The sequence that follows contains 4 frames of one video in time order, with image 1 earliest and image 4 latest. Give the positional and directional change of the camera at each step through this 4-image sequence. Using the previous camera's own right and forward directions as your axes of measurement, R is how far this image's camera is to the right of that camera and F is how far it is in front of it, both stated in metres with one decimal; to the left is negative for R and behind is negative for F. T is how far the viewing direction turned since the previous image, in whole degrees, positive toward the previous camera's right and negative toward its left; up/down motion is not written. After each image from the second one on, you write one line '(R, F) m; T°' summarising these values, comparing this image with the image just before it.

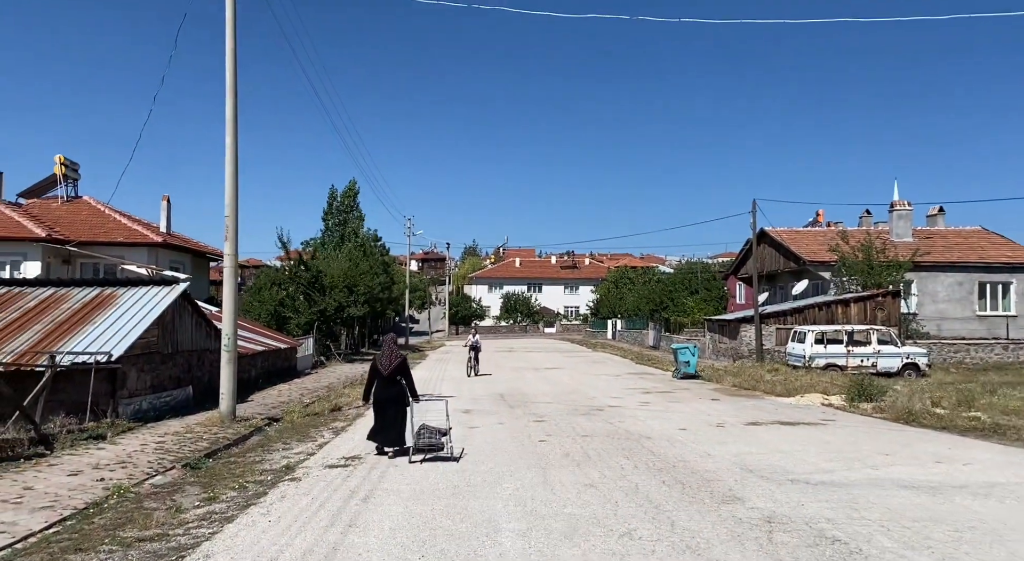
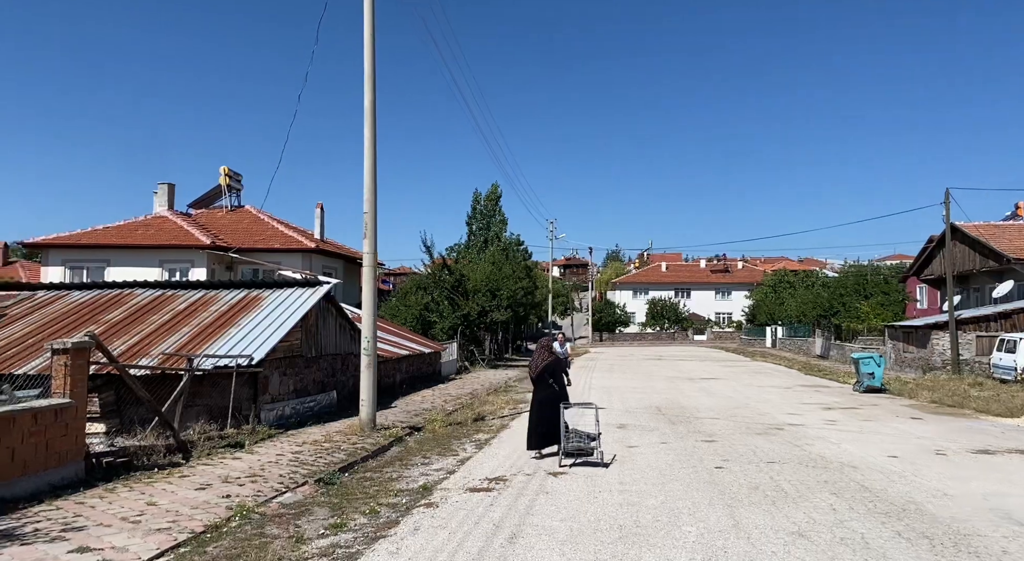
(-0.3, +1.5) m; -11°
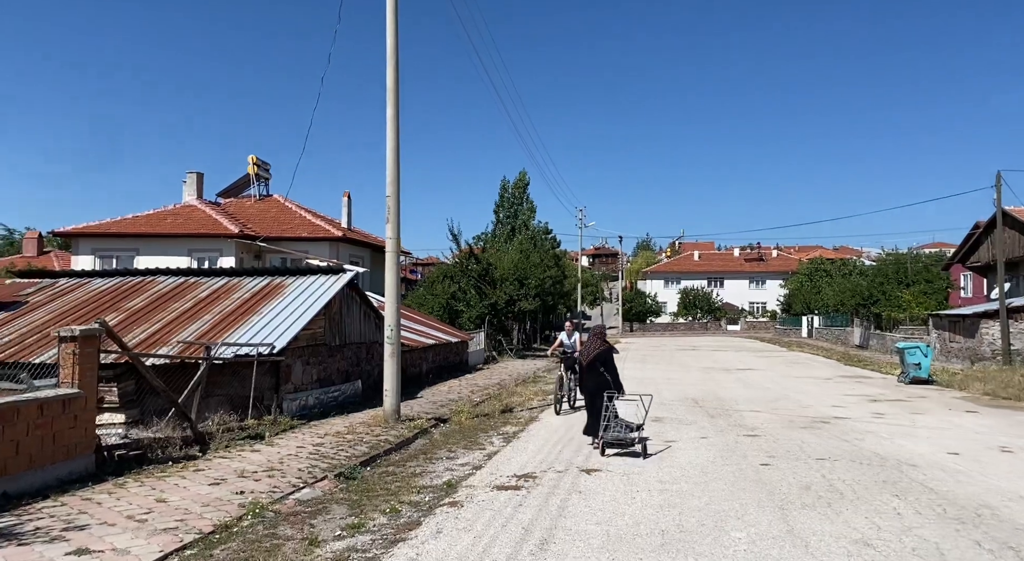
(0.0, +0.6) m; -2°
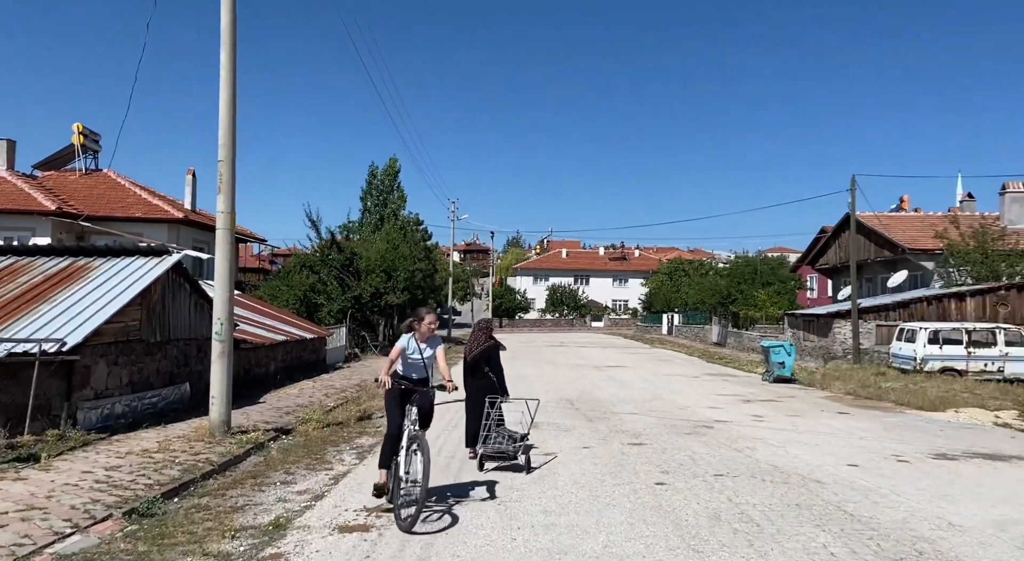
(+0.1, +1.6) m; +10°
